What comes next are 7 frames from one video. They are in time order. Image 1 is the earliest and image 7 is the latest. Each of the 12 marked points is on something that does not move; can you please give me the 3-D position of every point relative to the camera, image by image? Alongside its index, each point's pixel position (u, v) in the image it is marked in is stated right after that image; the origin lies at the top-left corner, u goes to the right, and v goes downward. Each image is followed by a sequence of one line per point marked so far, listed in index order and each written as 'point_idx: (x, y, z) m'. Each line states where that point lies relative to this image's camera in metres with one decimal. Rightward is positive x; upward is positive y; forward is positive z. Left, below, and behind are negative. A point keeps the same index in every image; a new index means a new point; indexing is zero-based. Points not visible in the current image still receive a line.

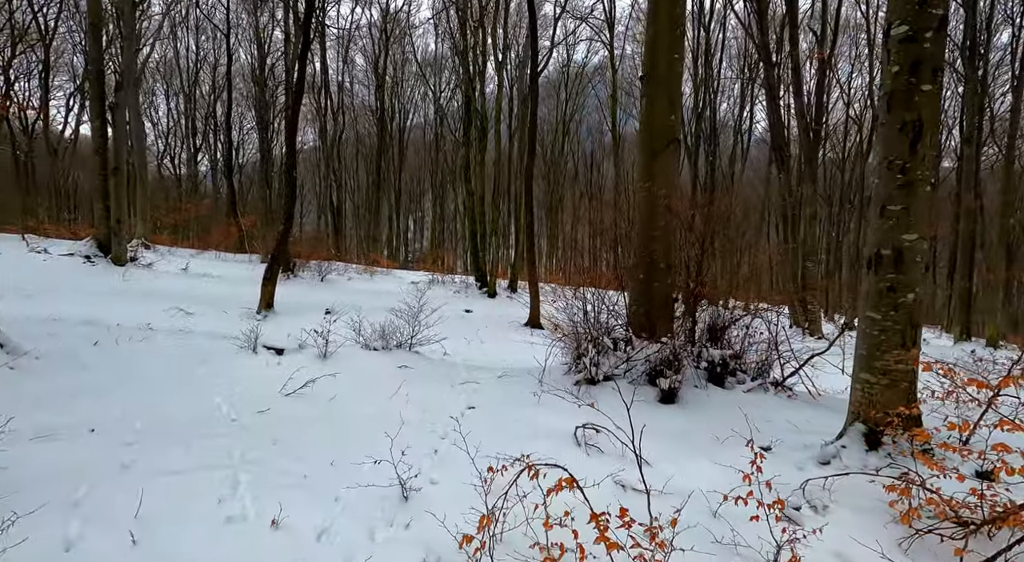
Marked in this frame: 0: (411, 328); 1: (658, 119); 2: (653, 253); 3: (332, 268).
0: (-1.3, -0.6, +10.4) m
1: (+1.7, +1.9, +9.8) m
2: (+1.6, +0.3, +9.7) m
3: (-4.3, +0.3, +19.7) m
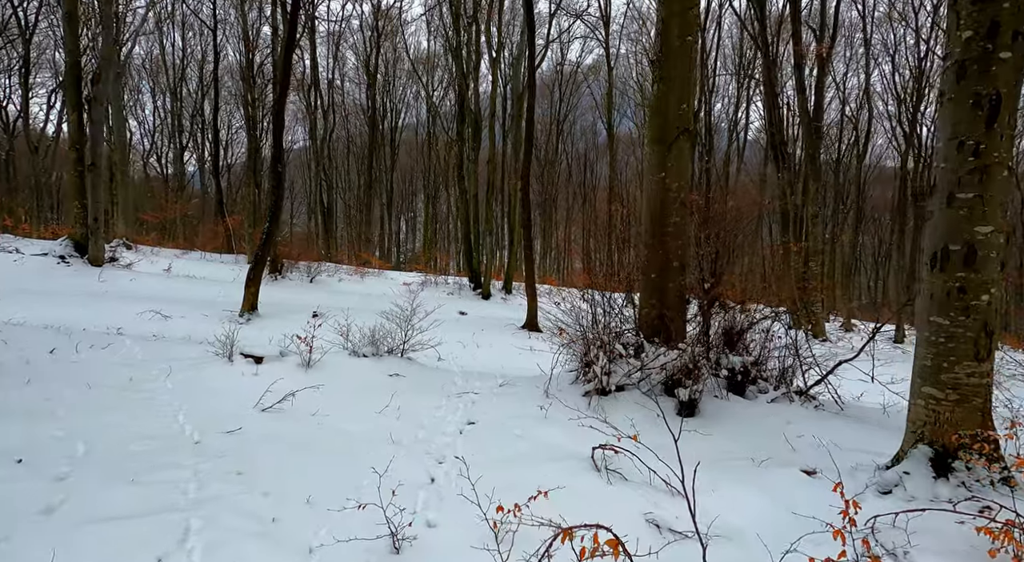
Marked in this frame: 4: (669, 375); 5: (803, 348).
0: (-1.3, -0.6, +9.6) m
1: (+1.7, +1.9, +9.1) m
2: (+1.6, +0.3, +9.0) m
3: (-4.4, +0.3, +19.0) m
4: (+1.5, -0.9, +7.9) m
5: (+3.1, -0.7, +8.8) m
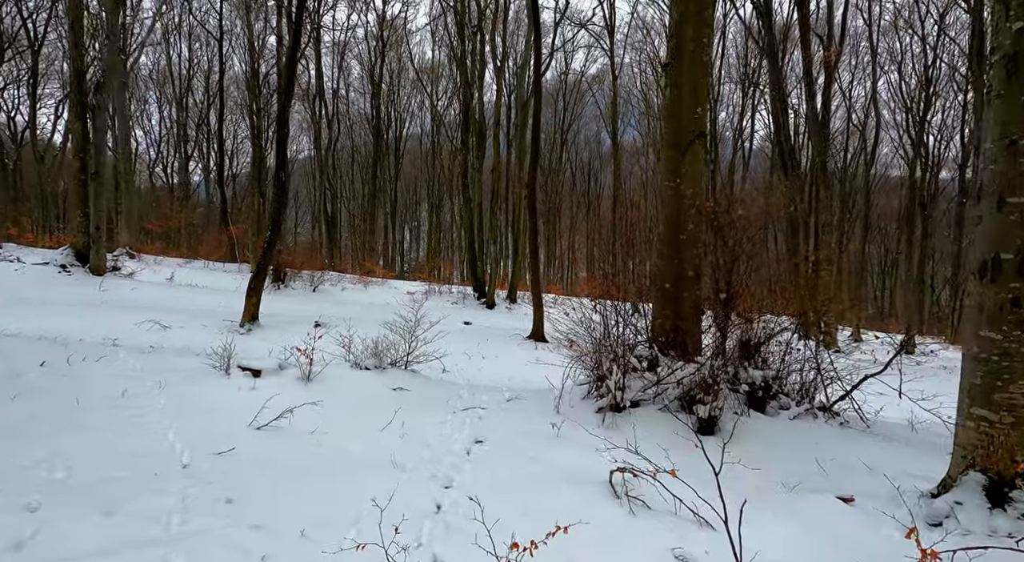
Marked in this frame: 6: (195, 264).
0: (-1.2, -0.7, +9.3) m
1: (+1.8, +1.8, +8.8) m
2: (+1.7, +0.2, +8.6) m
3: (-4.2, +0.1, +18.6) m
4: (+1.6, -1.0, +7.5) m
5: (+3.2, -0.8, +8.4) m
6: (-7.4, +0.4, +19.3) m
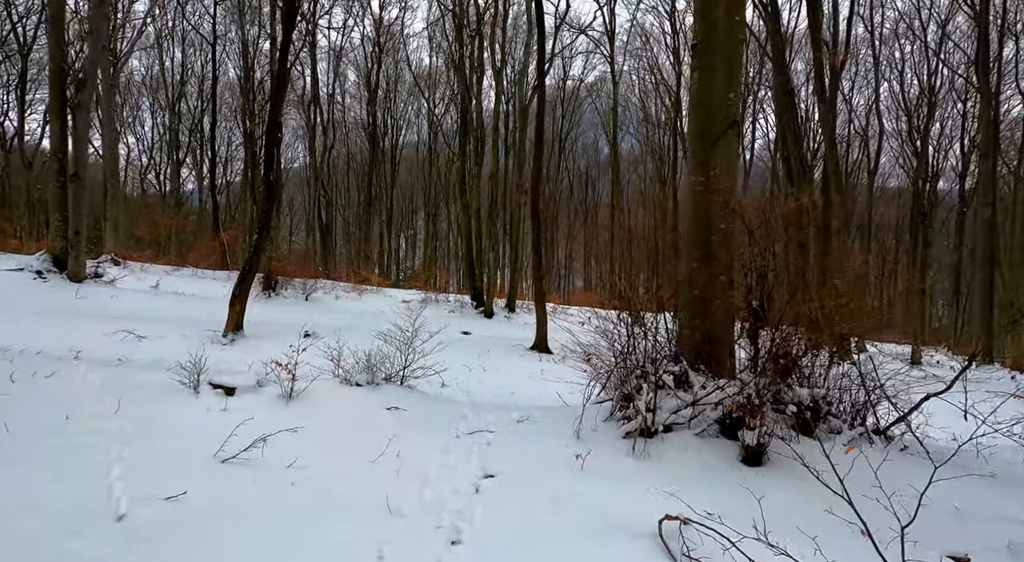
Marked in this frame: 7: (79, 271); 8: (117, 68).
0: (-1.1, -0.7, +8.3) m
1: (+1.9, +1.7, +7.8) m
2: (+1.8, +0.1, +7.7) m
3: (-4.2, -0.1, +17.6) m
4: (+1.7, -1.0, +6.5) m
5: (+3.3, -0.9, +7.5) m
6: (-7.4, +0.2, +18.3) m
7: (-7.3, +0.2, +13.9) m
8: (-8.4, +4.5, +17.5) m
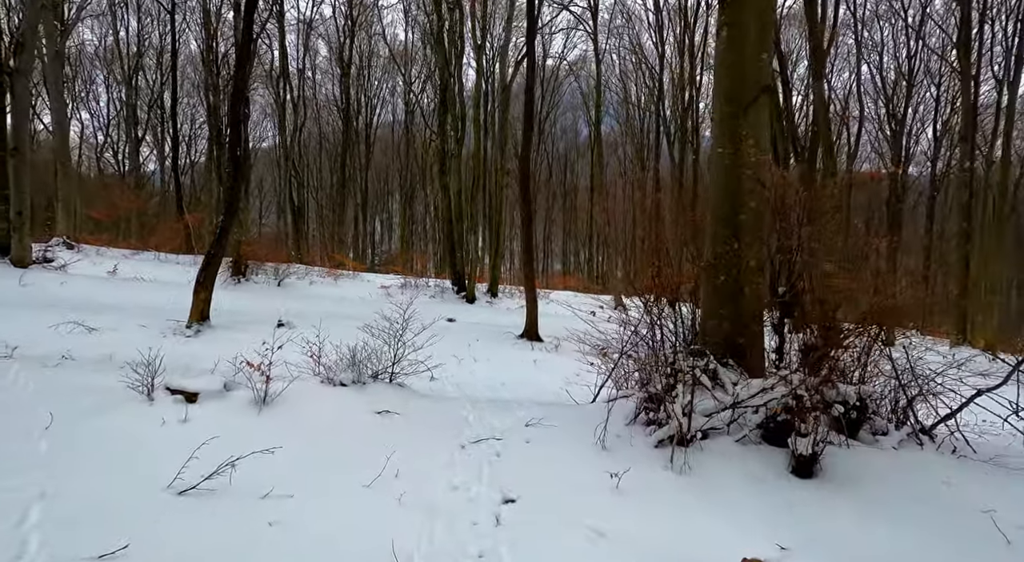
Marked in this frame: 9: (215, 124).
0: (-1.1, -0.6, +7.3) m
1: (+2.0, +1.9, +6.9) m
2: (+1.9, +0.3, +6.8) m
3: (-4.4, +0.2, +16.6) m
4: (+1.8, -0.9, +5.7) m
5: (+3.3, -0.8, +6.7) m
6: (-7.7, +0.6, +17.1) m
7: (-7.5, +0.4, +12.8) m
8: (-8.7, +4.8, +16.2) m
9: (-6.7, +3.5, +18.5) m
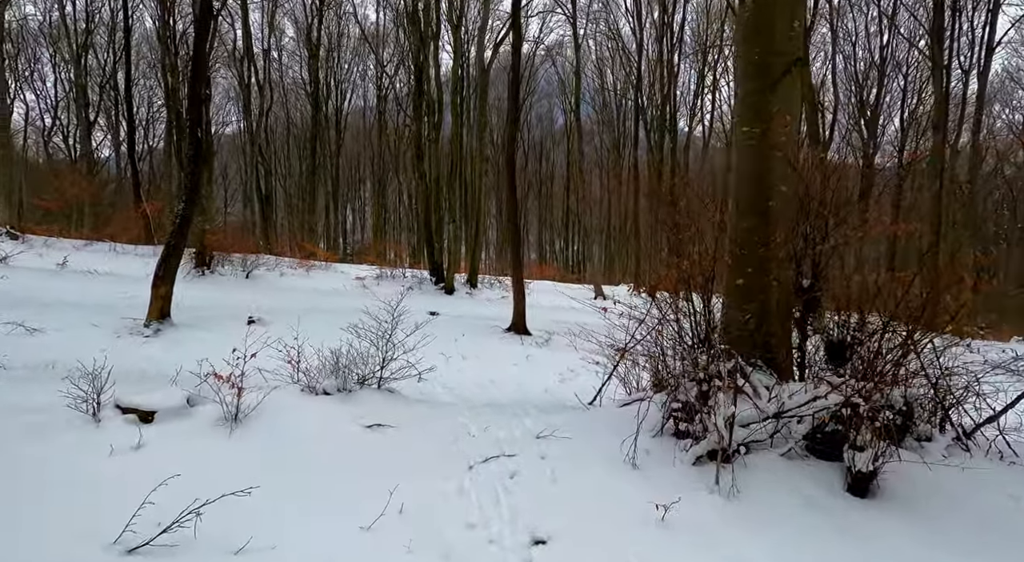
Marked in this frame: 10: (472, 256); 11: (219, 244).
0: (-1.0, -0.6, +6.5) m
1: (+2.0, +1.9, +6.2) m
2: (+1.9, +0.4, +6.1) m
3: (-4.8, +0.4, +15.7) m
4: (+1.8, -0.9, +5.0) m
5: (+3.4, -0.7, +6.0) m
6: (-8.0, +0.7, +16.1) m
7: (-7.7, +0.5, +11.7) m
8: (-9.0, +4.9, +15.1) m
9: (-7.1, +3.7, +17.4) m
10: (-0.8, +0.6, +19.4) m
11: (-5.2, +0.6, +14.8) m
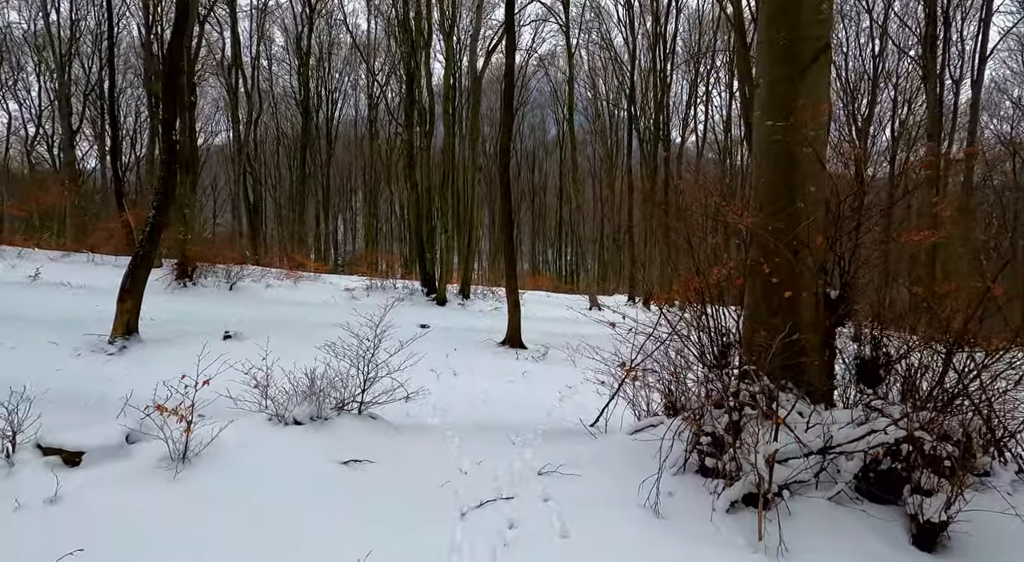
0: (-1.1, -0.6, +5.8) m
1: (+2.0, +1.9, +5.5) m
2: (+1.9, +0.3, +5.4) m
3: (-4.8, +0.2, +14.9) m
4: (+1.8, -0.9, +4.3) m
5: (+3.4, -0.8, +5.3) m
6: (-8.1, +0.5, +15.3) m
7: (-7.7, +0.3, +11.0) m
8: (-9.1, +4.7, +14.3) m
9: (-7.2, +3.5, +16.7) m
10: (-1.0, +0.3, +18.7) m
11: (-5.3, +0.4, +14.0) m
